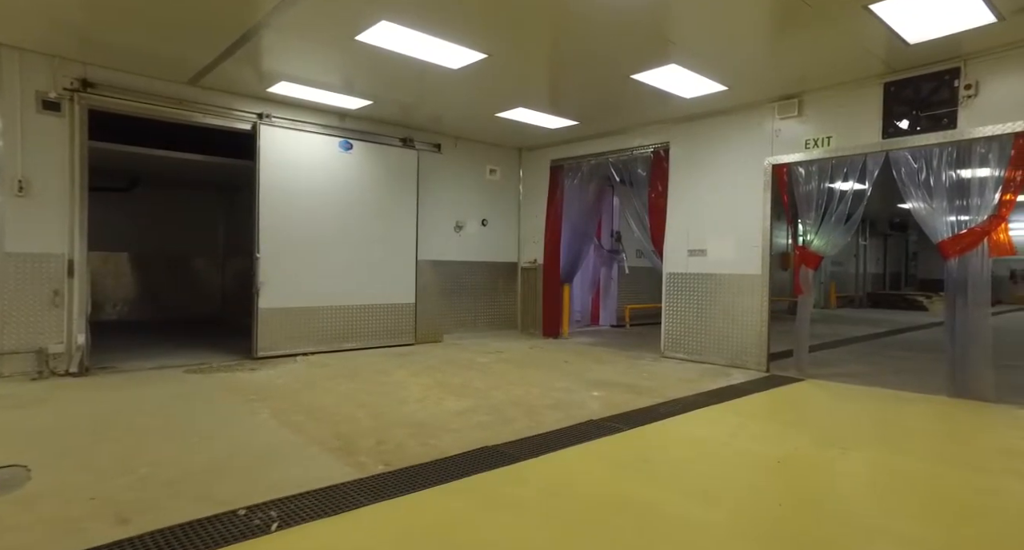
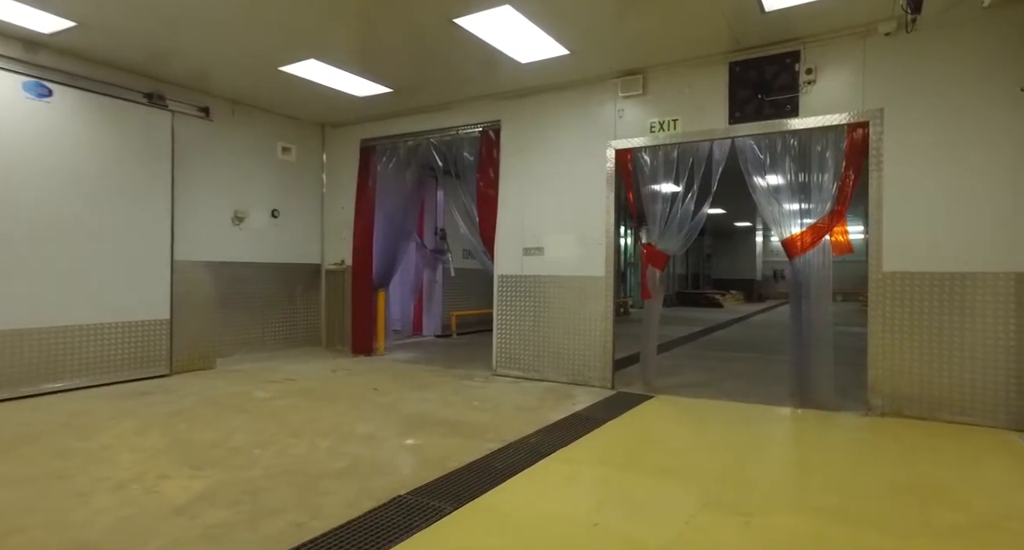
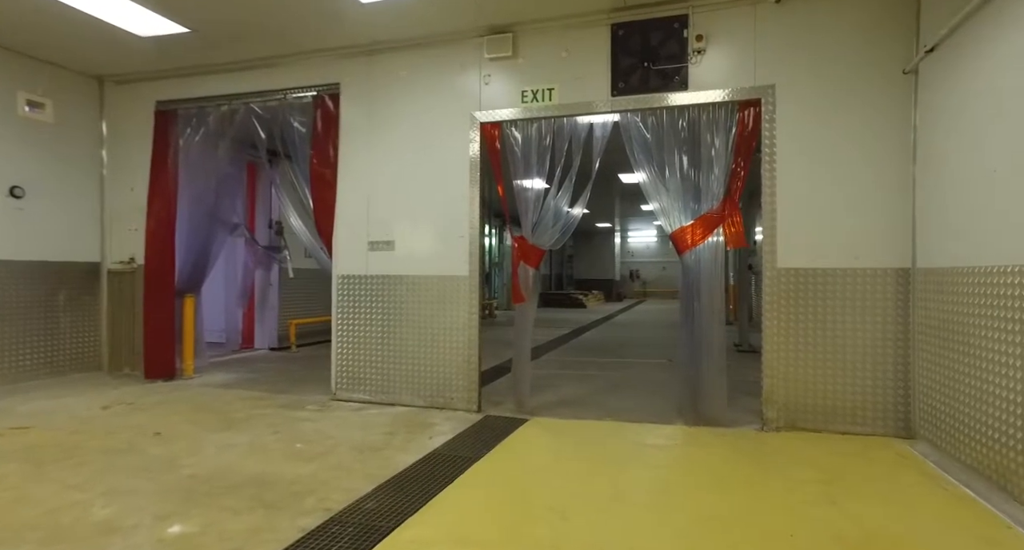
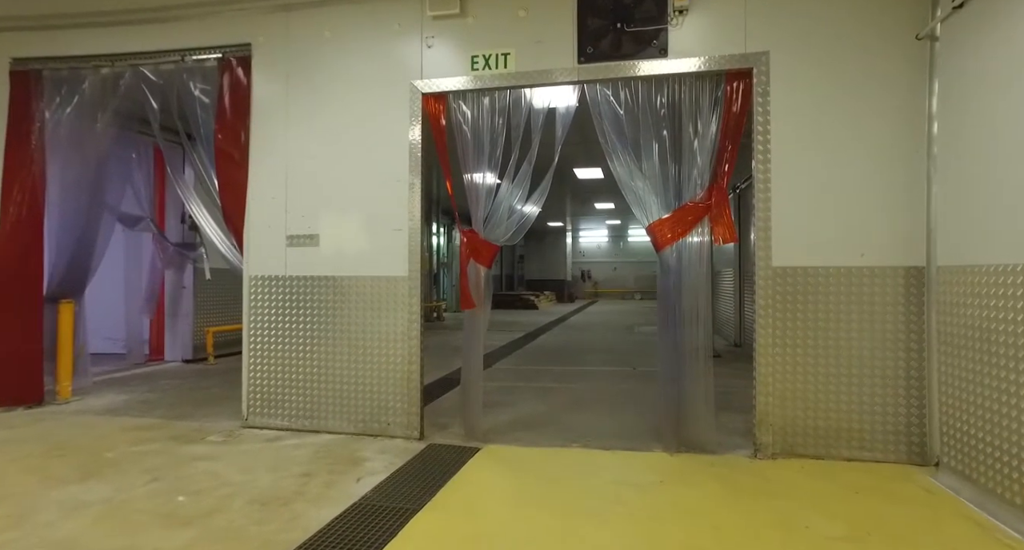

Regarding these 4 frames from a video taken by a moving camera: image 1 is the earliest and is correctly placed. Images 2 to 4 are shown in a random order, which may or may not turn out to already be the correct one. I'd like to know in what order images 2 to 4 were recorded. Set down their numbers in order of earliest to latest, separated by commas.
2, 3, 4
